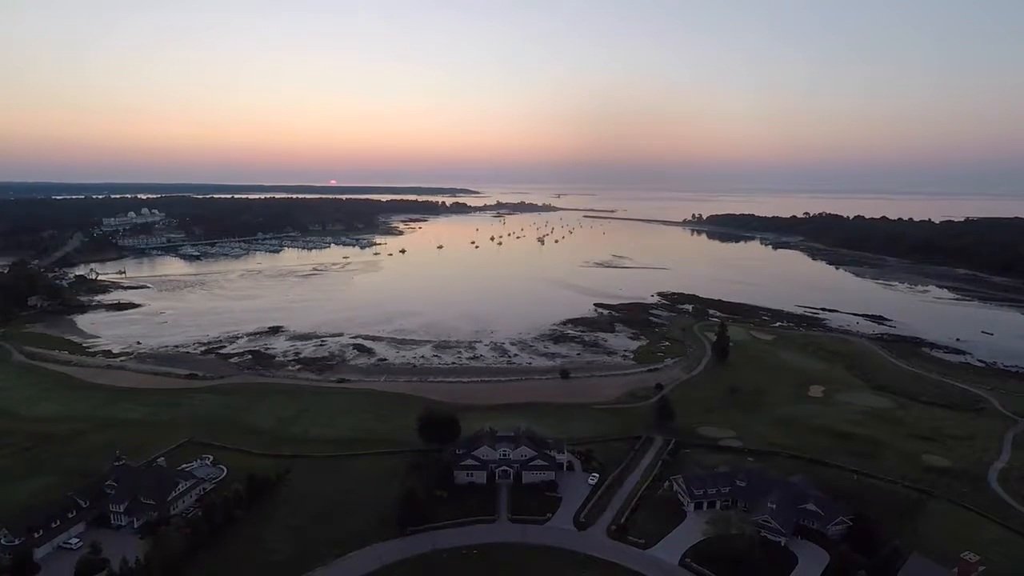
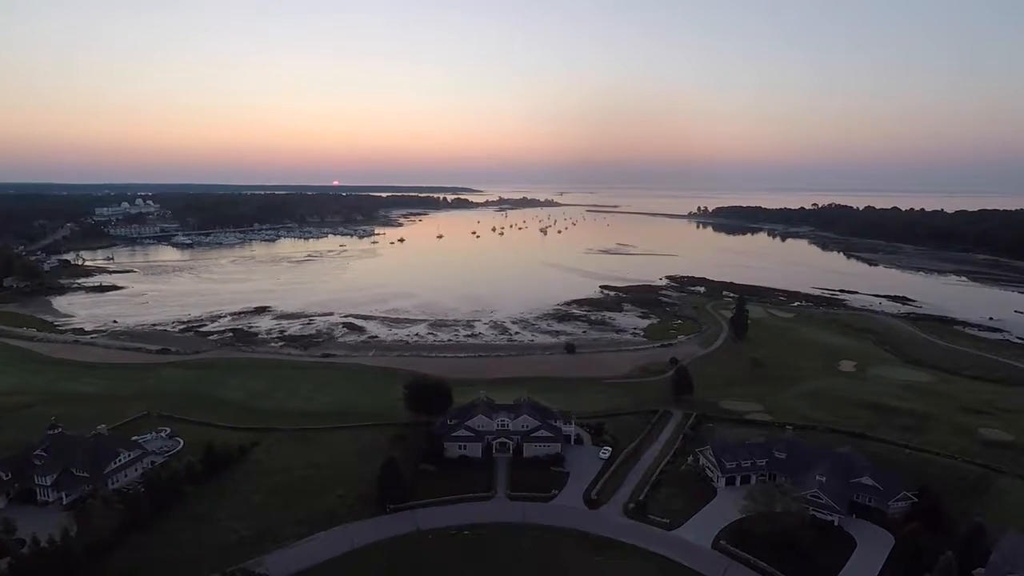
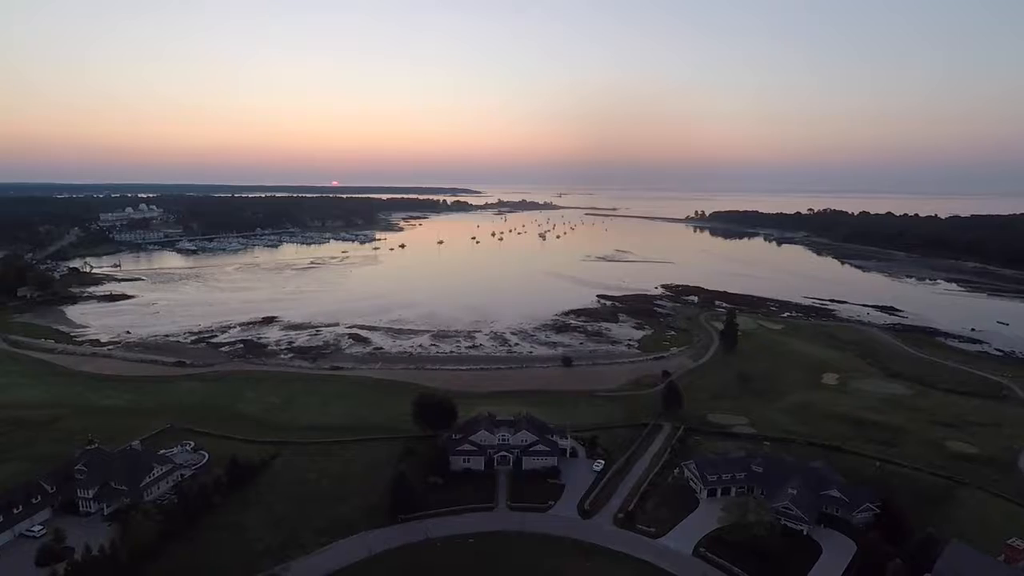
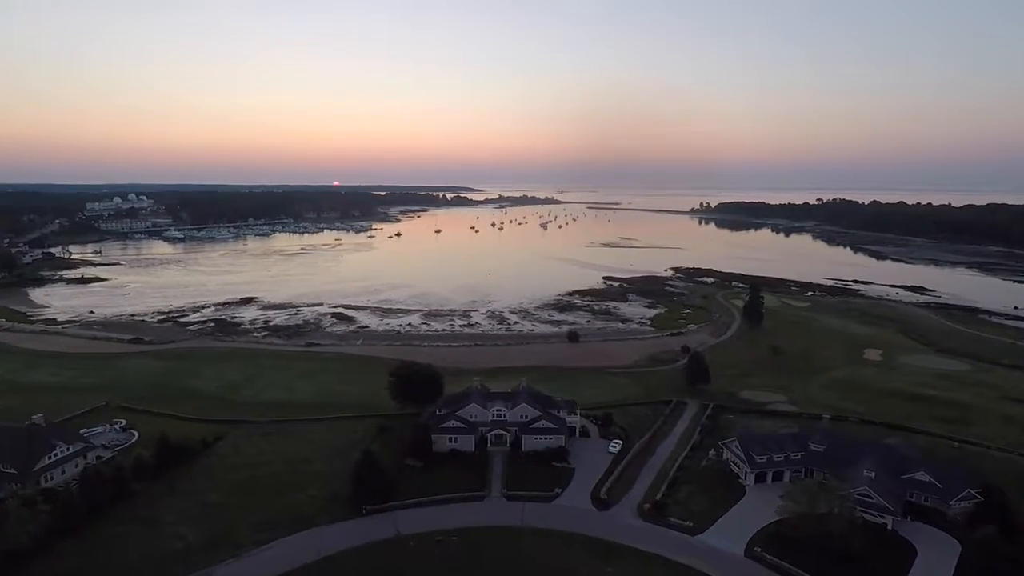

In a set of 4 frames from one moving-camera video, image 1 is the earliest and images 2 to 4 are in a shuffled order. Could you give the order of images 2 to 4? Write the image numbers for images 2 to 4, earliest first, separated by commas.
3, 2, 4
